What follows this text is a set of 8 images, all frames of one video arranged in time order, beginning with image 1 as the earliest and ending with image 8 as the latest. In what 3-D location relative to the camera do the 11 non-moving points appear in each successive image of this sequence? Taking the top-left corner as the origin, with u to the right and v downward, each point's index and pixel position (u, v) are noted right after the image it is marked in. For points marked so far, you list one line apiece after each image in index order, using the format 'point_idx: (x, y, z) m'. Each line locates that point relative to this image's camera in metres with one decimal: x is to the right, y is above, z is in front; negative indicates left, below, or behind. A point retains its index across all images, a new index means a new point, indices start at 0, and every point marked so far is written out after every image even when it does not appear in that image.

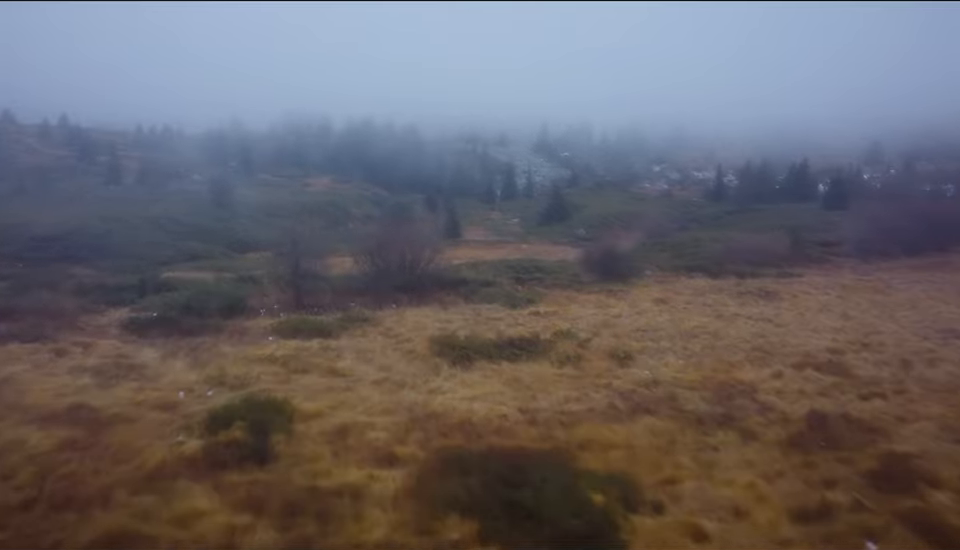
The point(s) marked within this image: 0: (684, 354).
0: (+2.1, -0.8, +11.9) m
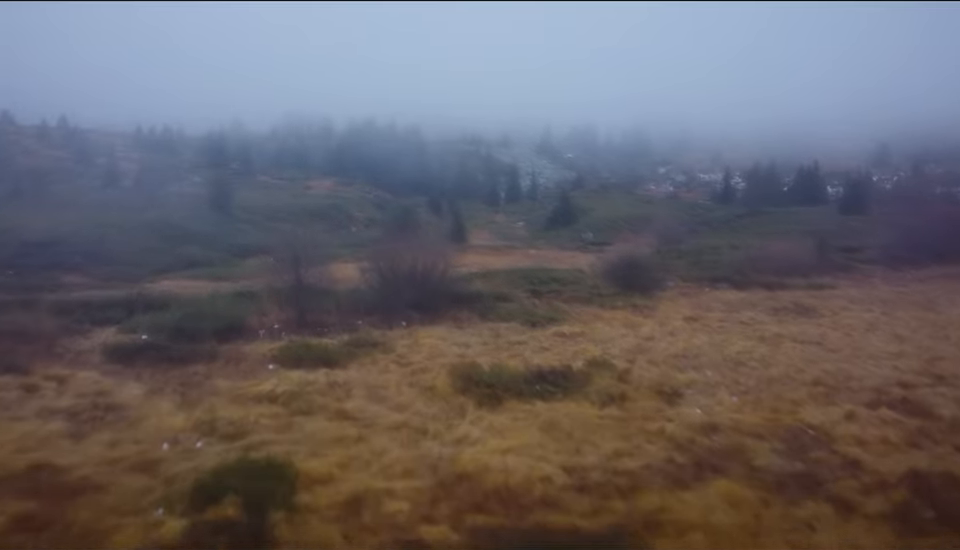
0: (+2.3, -1.0, +10.6) m
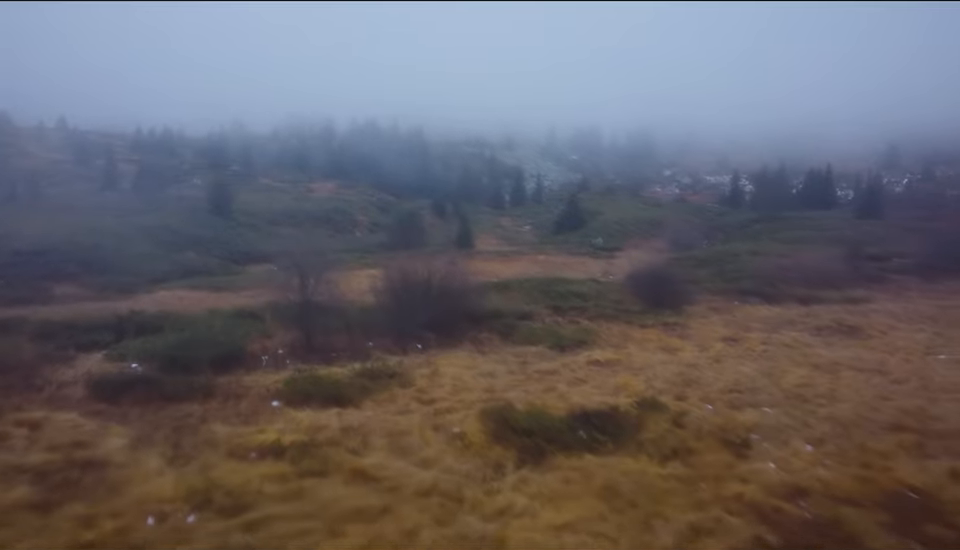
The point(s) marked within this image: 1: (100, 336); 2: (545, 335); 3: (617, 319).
0: (+2.6, -1.2, +9.2) m
1: (-4.5, -0.7, +13.9) m
2: (+0.8, -0.8, +15.2) m
3: (+2.1, -0.7, +17.7) m
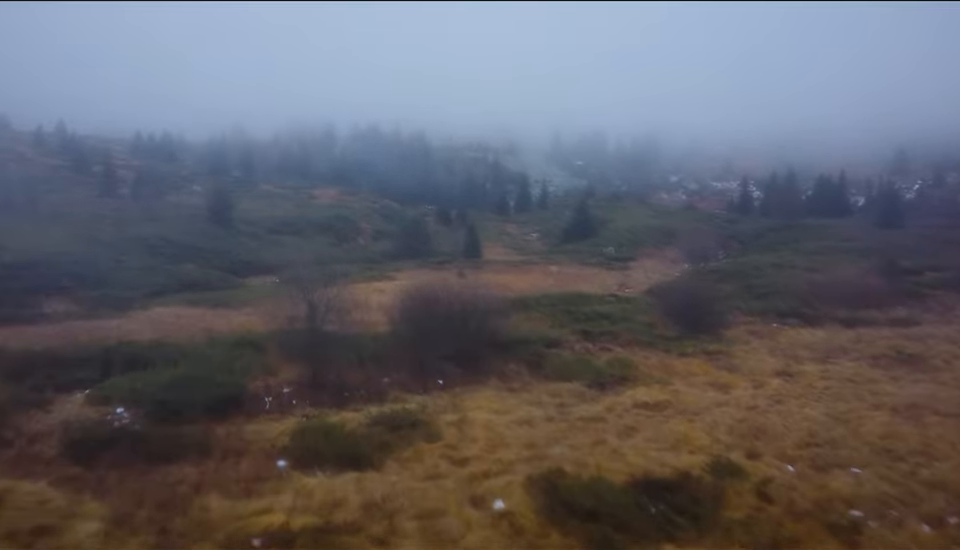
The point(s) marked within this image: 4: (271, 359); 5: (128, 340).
0: (+2.9, -1.5, +7.7) m
1: (-4.2, -1.0, +12.4) m
2: (+1.1, -1.1, +13.7) m
3: (+2.4, -1.0, +16.2) m
4: (-2.4, -1.0, +13.6) m
5: (-5.7, -1.1, +19.0) m
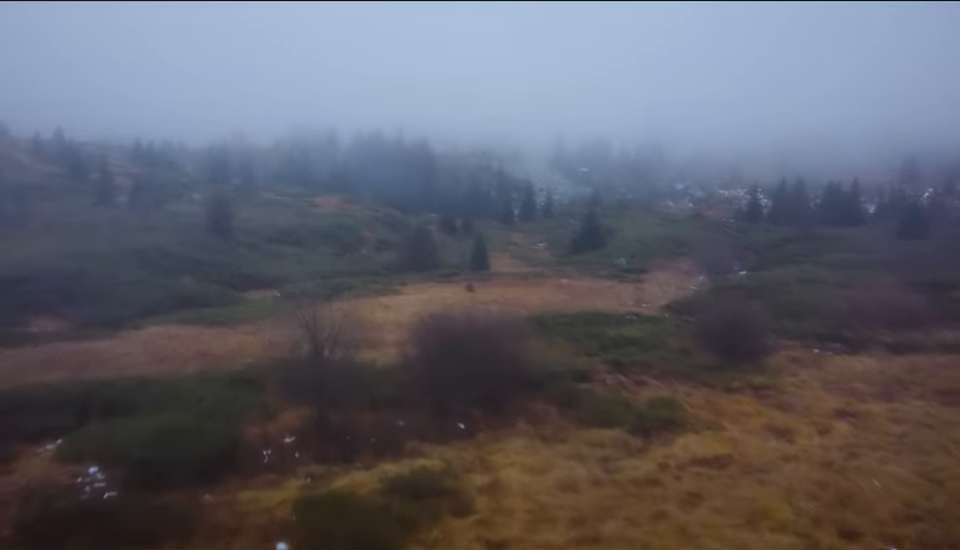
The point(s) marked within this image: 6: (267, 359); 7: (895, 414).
0: (+3.1, -1.8, +6.2) m
1: (-3.9, -1.3, +10.9) m
2: (+1.4, -1.4, +12.2) m
3: (+2.7, -1.3, +14.7) m
4: (-2.2, -1.3, +12.1) m
5: (-5.4, -1.4, +17.5) m
6: (-3.6, -1.4, +19.7) m
7: (+4.3, -1.5, +12.3) m
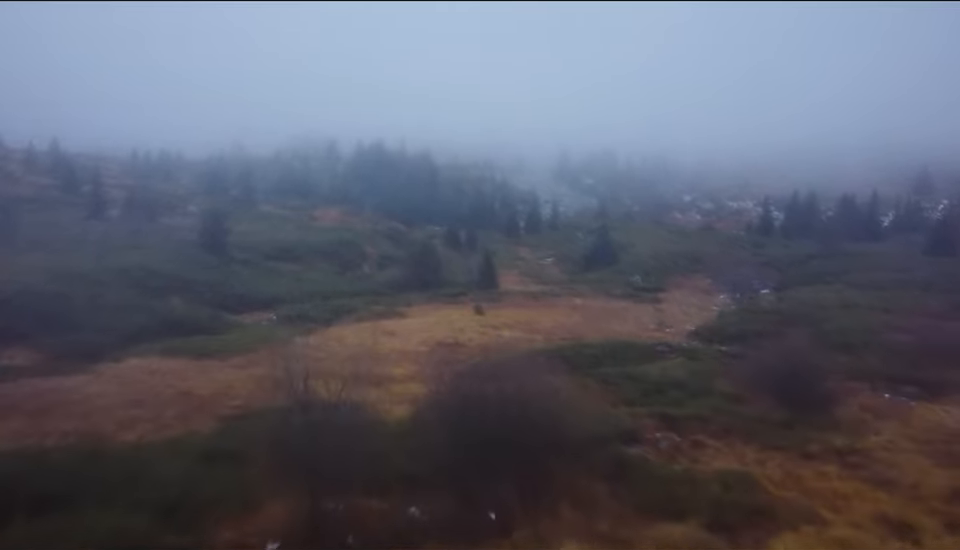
0: (+3.4, -2.1, +3.8) m
1: (-3.6, -1.7, +8.5) m
2: (+1.7, -1.8, +9.8) m
3: (+2.9, -1.7, +12.3) m
4: (-1.9, -1.7, +9.7) m
5: (-5.1, -1.8, +15.1) m
6: (-3.3, -1.8, +17.3) m
7: (+4.6, -1.9, +9.9) m
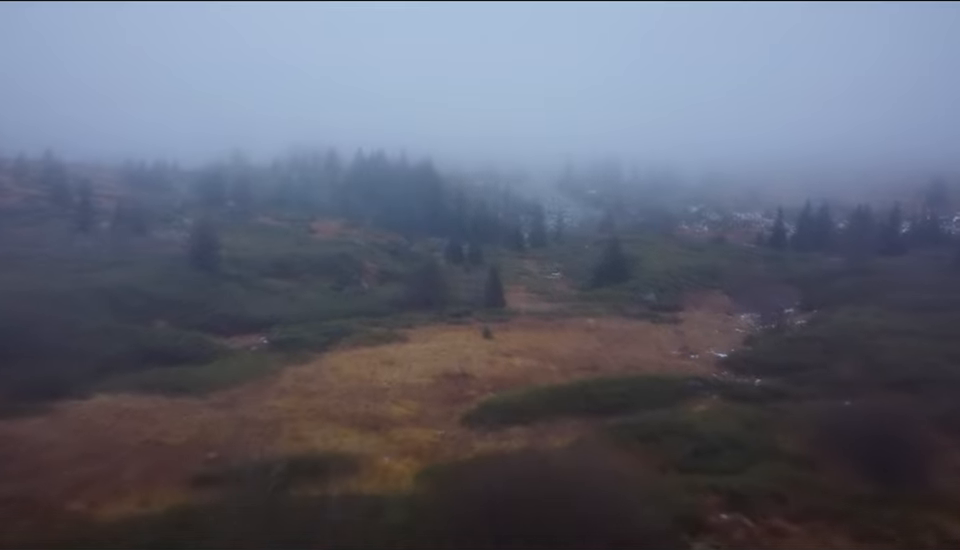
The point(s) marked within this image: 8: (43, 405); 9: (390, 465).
0: (+3.6, -2.5, +1.2) m
1: (-3.4, -2.1, +5.9) m
2: (+1.9, -2.2, +7.3) m
3: (+3.1, -2.1, +9.8) m
4: (-1.7, -2.0, +7.2) m
5: (-4.9, -2.2, +12.6) m
6: (-3.1, -2.2, +14.8) m
7: (+4.8, -2.2, +7.3) m
8: (-7.3, -2.2, +19.6) m
9: (-1.3, -2.0, +15.1) m
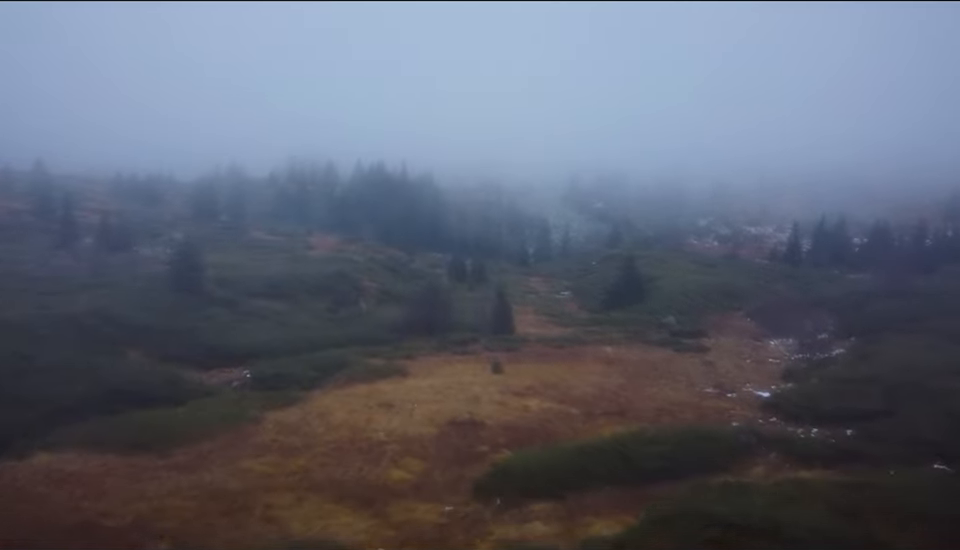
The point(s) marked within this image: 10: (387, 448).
0: (+3.8, -2.8, -2.0) m
1: (-3.2, -2.4, +2.7) m
2: (+2.1, -2.6, +4.0) m
3: (+3.3, -2.5, +6.5) m
4: (-1.5, -2.4, +3.9) m
5: (-4.7, -2.7, +9.3) m
6: (-2.9, -2.7, +11.6) m
7: (+5.0, -2.6, +4.1) m
8: (-7.1, -2.7, +16.3) m
9: (-1.1, -2.4, +11.8) m
10: (-1.5, -2.7, +18.1) m
